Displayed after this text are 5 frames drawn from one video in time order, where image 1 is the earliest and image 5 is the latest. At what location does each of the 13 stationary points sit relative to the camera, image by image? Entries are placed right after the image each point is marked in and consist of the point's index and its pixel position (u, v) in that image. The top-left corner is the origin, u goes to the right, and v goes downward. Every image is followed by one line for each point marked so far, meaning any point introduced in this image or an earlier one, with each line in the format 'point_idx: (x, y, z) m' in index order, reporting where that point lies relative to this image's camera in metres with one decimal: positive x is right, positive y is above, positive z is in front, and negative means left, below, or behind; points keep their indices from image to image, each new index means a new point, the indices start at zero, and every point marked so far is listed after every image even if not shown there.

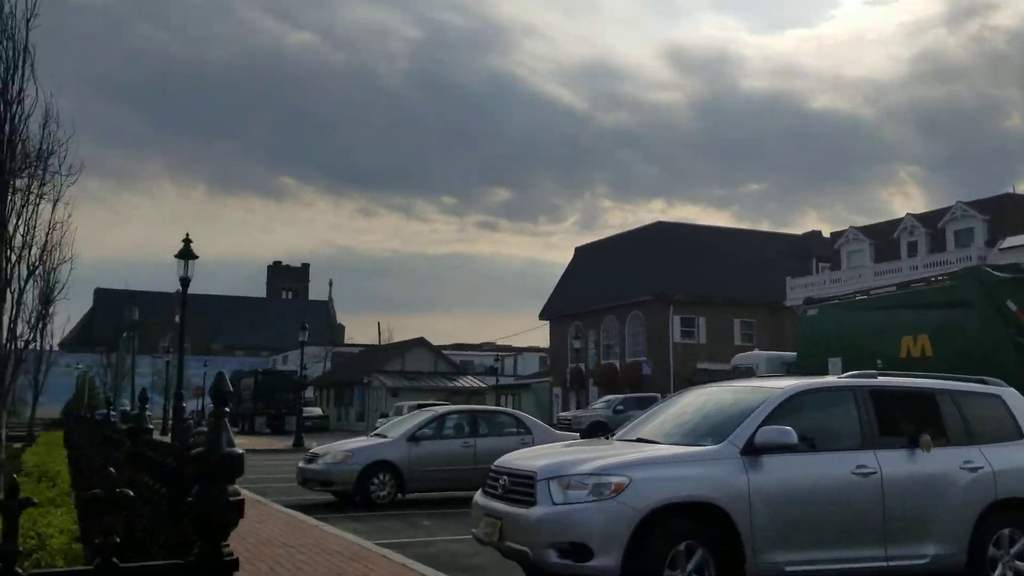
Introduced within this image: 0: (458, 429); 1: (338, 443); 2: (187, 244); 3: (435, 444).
0: (-0.9, -2.4, +15.6) m
1: (-2.8, -2.5, +15.1) m
2: (-6.7, +0.9, +19.2) m
3: (-1.3, -2.6, +15.3) m
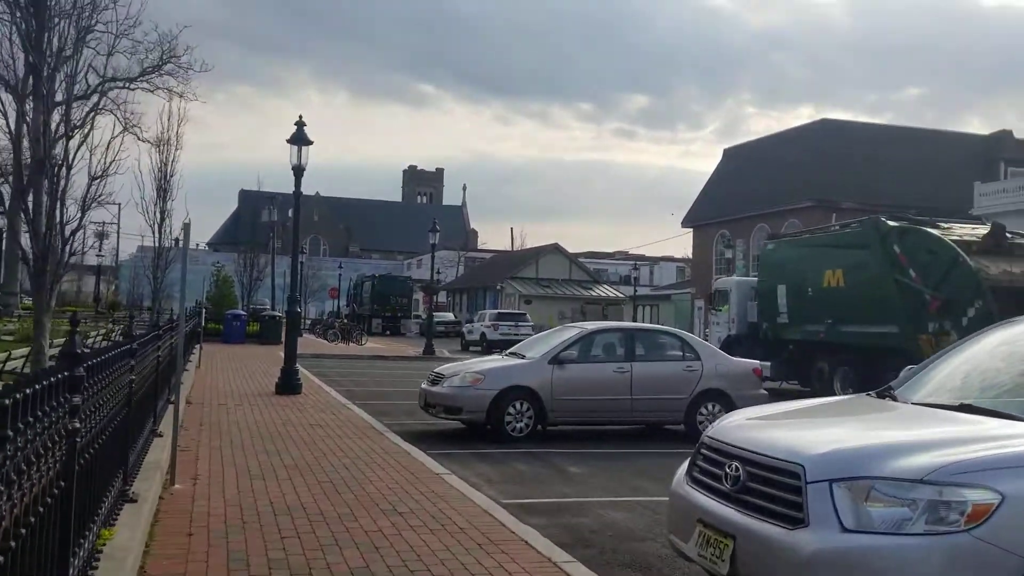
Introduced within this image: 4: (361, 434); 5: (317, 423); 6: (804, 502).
0: (+1.3, -0.8, +12.8) m
1: (-0.6, -1.0, +12.5) m
2: (-3.9, +2.9, +16.8) m
3: (+1.0, -1.1, +12.5) m
4: (-1.9, -1.8, +11.7) m
5: (-2.6, -1.8, +12.4) m
6: (+1.2, -0.9, +3.8) m
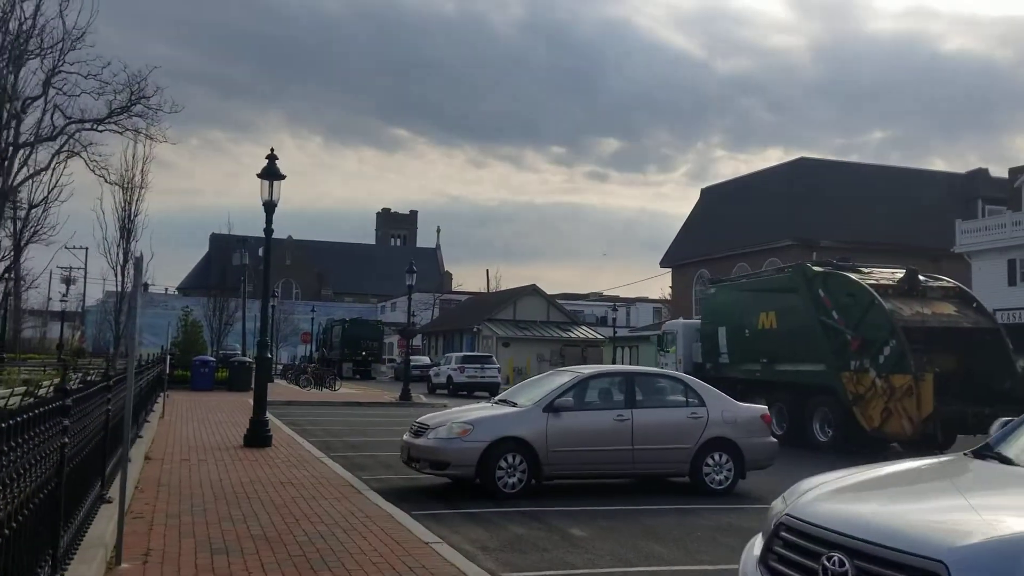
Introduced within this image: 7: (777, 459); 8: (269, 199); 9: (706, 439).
0: (+1.2, -1.4, +11.8) m
1: (-0.7, -1.5, +11.5) m
2: (-4.1, +2.2, +15.9) m
3: (+0.8, -1.6, +11.5) m
4: (-2.0, -2.3, +10.5) m
5: (-2.7, -2.4, +11.3) m
6: (+1.3, -1.0, +2.8) m
7: (+3.5, -2.3, +12.4) m
8: (-4.1, +1.5, +15.6) m
9: (+2.5, -1.9, +11.9) m
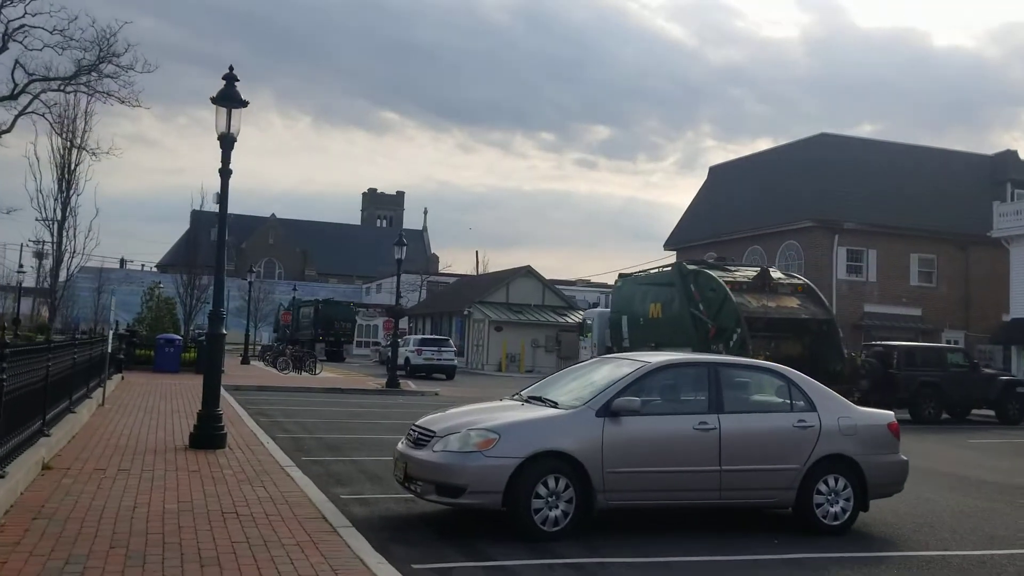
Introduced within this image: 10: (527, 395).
0: (+1.6, -1.0, +8.5) m
1: (-0.4, -1.1, +8.1) m
2: (-3.8, +2.8, +12.4) m
3: (+1.2, -1.2, +8.2) m
4: (-1.6, -1.9, +7.1) m
5: (-2.4, -1.9, +7.9) m
6: (+1.8, -0.7, -0.5) m
7: (+3.9, -1.9, +9.1) m
8: (-3.7, +2.1, +12.1) m
9: (+2.8, -1.6, +8.6) m
10: (+0.2, -1.1, +9.2) m
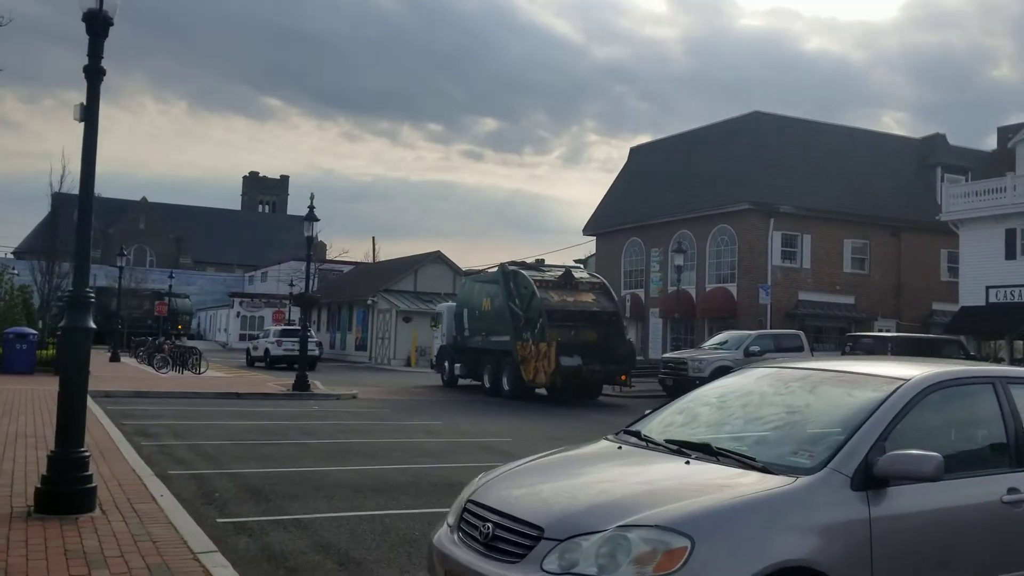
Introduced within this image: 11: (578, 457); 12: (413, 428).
0: (+2.3, -0.7, +4.7) m
1: (+0.4, -0.9, +4.1) m
2: (-3.5, +3.0, +7.9) m
3: (+2.0, -1.0, +4.3) m
4: (-0.7, -1.7, +3.0) m
5: (-1.6, -1.7, +3.6) m
6: (+3.6, -0.6, -4.2) m
7: (+4.5, -1.7, +5.6) m
8: (-3.4, +2.3, +7.6) m
9: (+3.5, -1.3, +5.0) m
10: (+0.8, -0.8, +5.3) m
11: (+0.4, -0.9, +5.1) m
12: (-1.9, -2.7, +17.6) m
